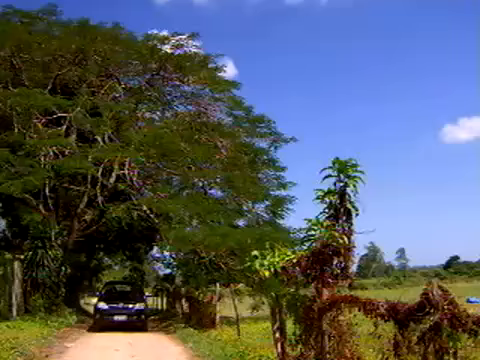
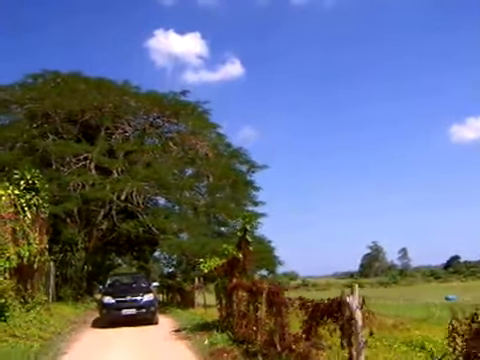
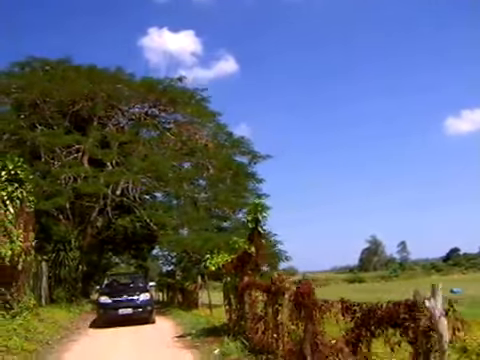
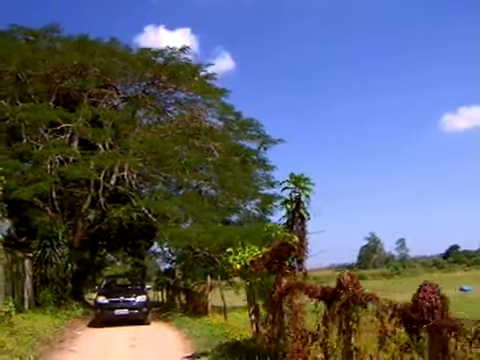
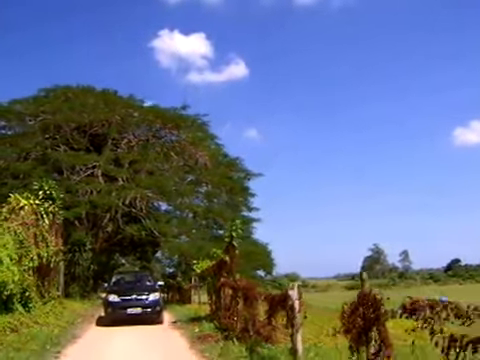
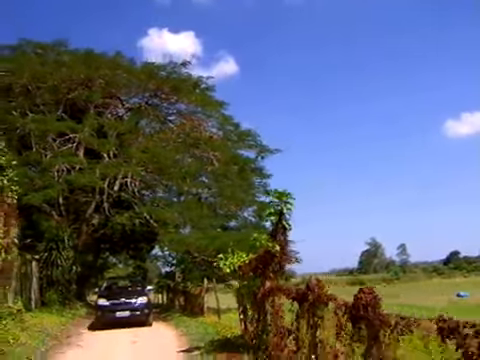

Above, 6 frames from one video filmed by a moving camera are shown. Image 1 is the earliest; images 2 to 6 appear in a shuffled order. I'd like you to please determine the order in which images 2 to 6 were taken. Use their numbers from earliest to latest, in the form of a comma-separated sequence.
4, 6, 3, 2, 5
